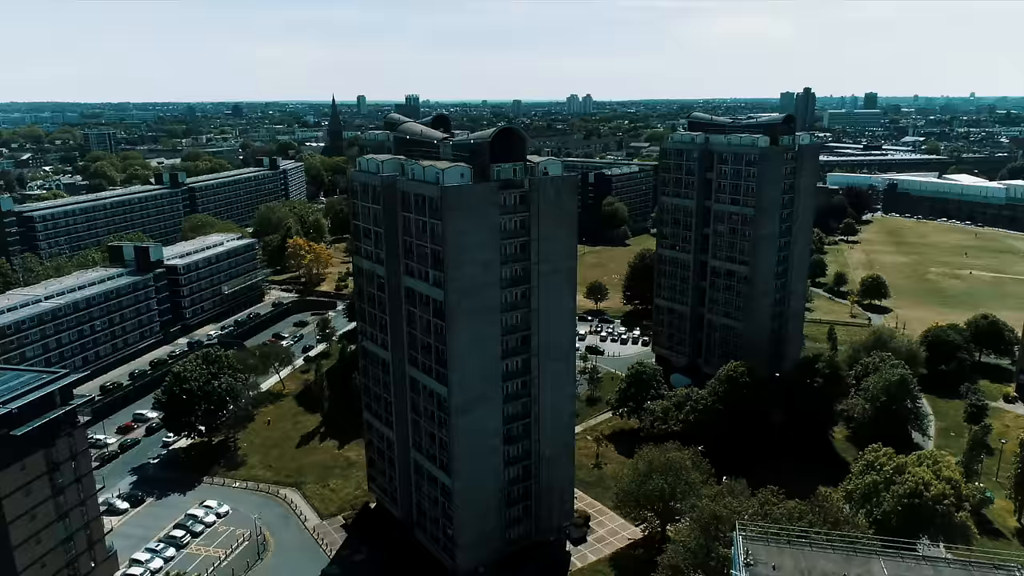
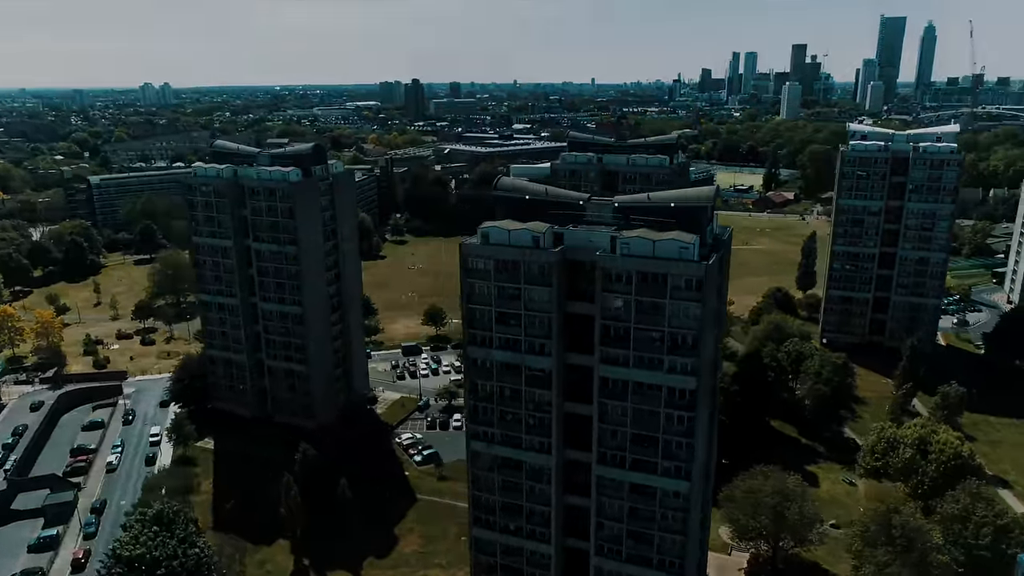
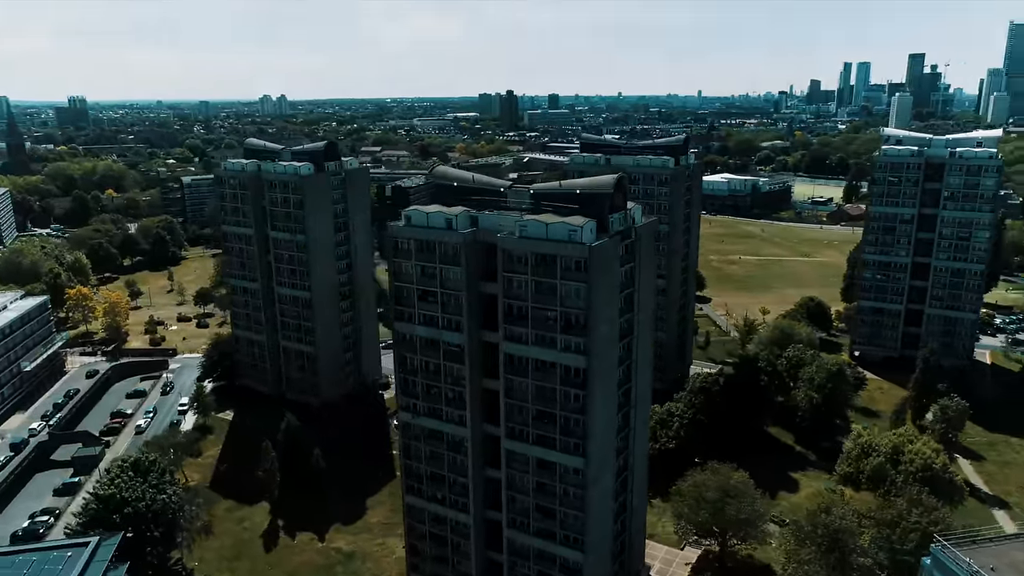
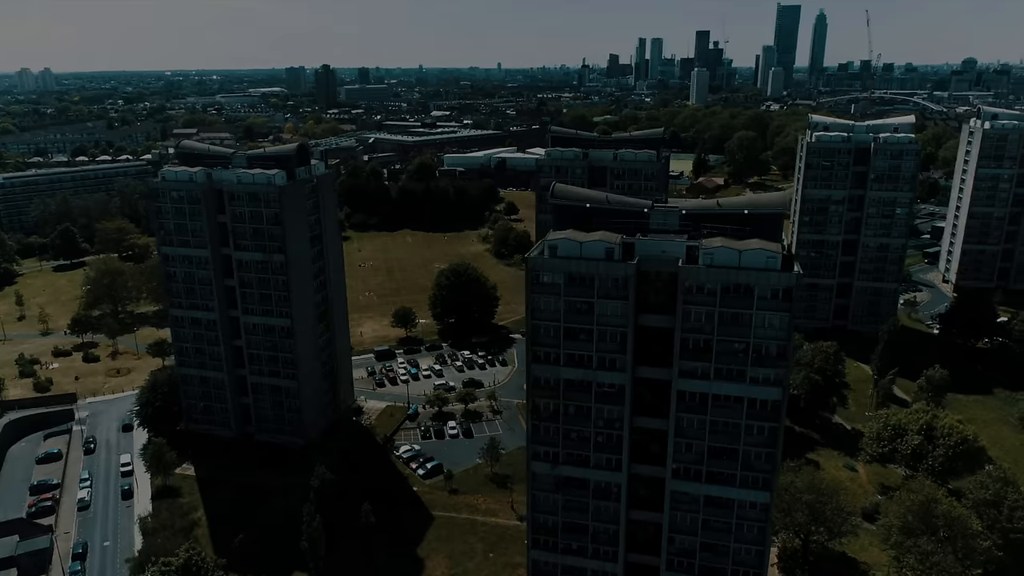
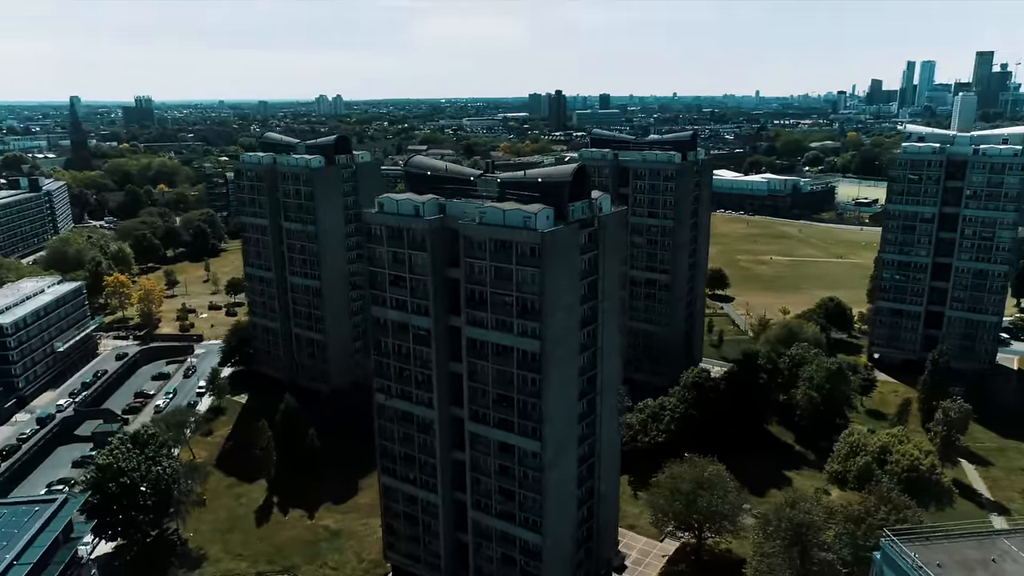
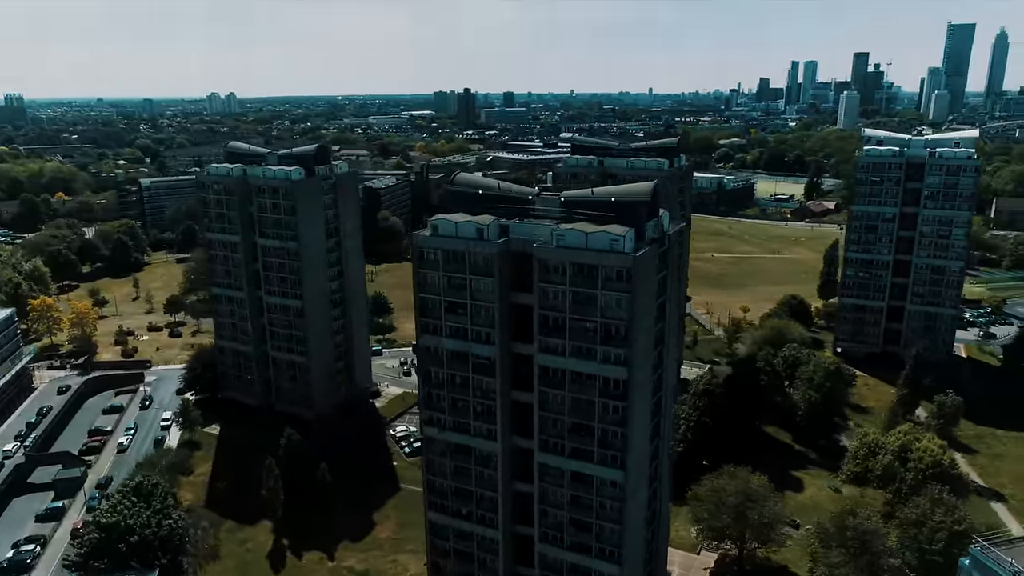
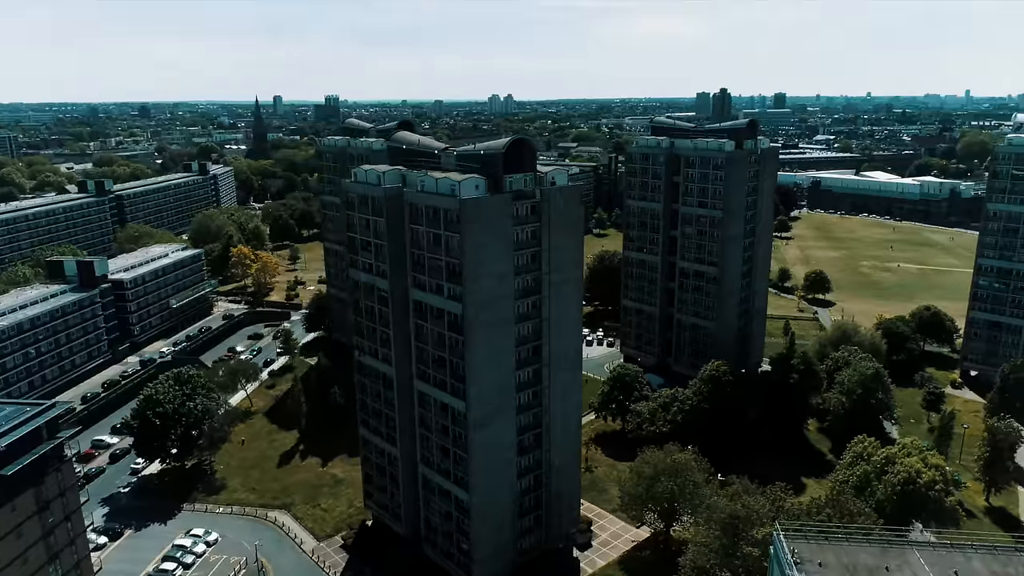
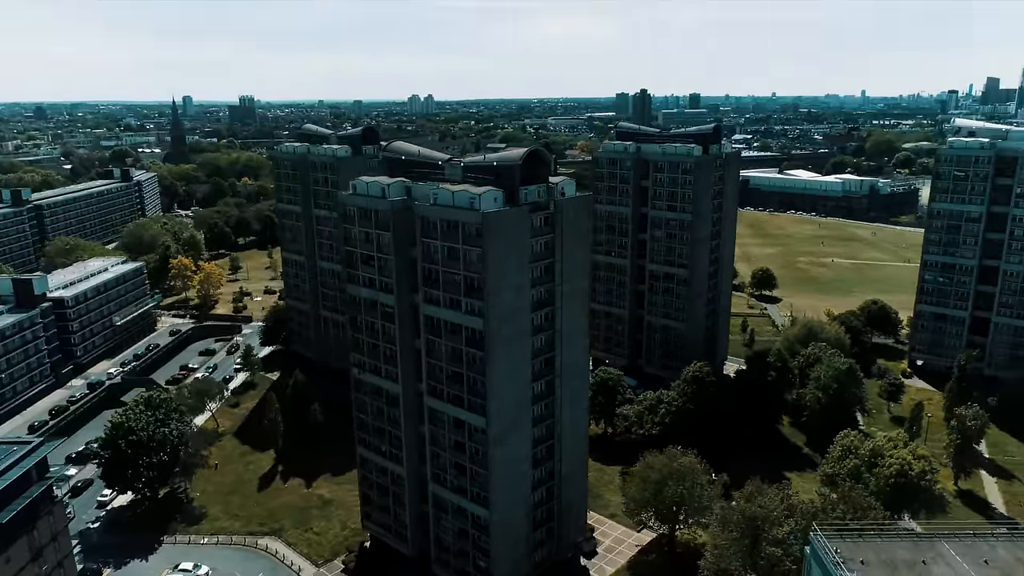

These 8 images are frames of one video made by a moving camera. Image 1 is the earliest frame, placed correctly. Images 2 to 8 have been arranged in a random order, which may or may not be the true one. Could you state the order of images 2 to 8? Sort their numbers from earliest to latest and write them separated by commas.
7, 8, 5, 3, 6, 2, 4
